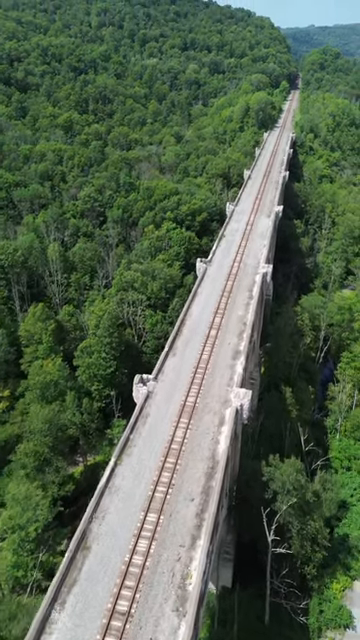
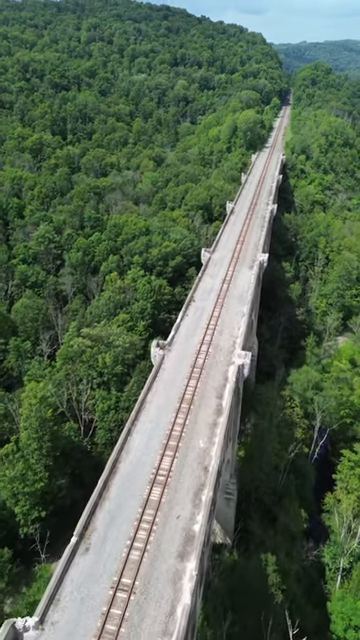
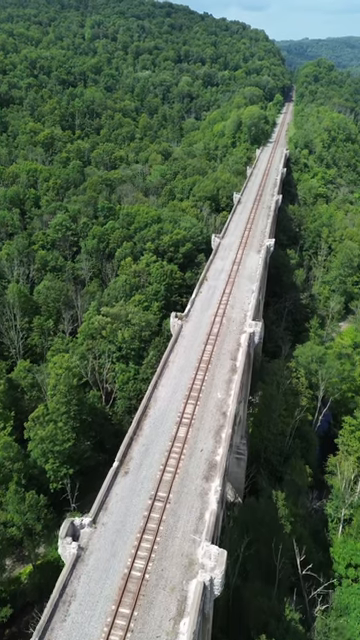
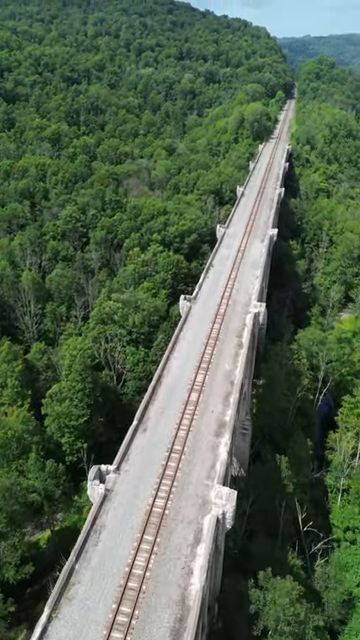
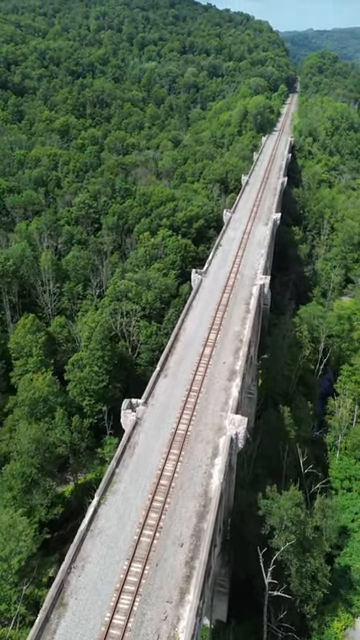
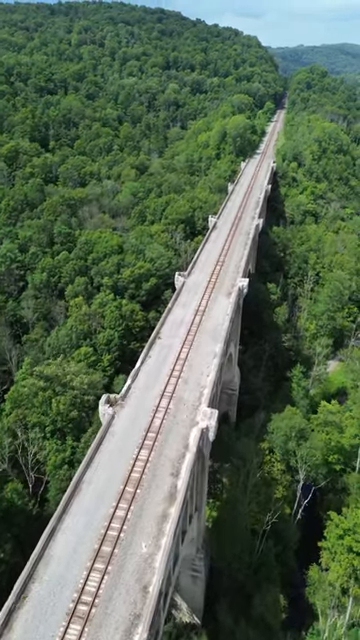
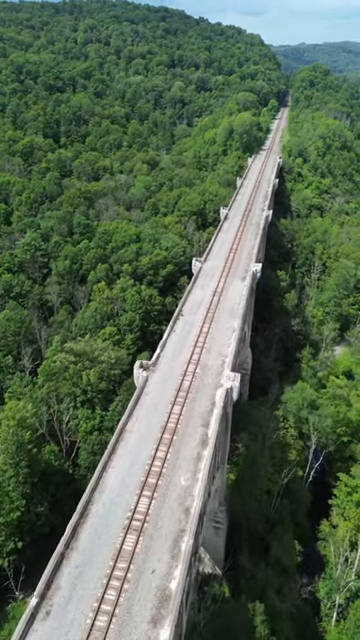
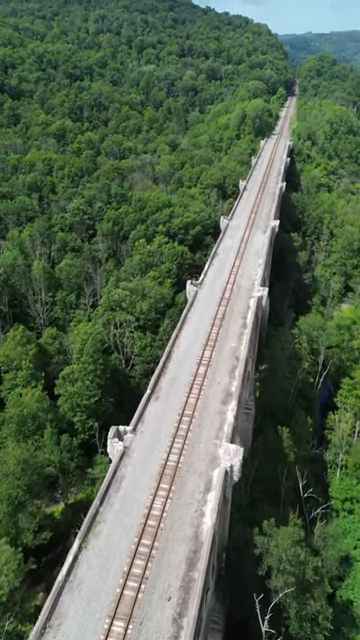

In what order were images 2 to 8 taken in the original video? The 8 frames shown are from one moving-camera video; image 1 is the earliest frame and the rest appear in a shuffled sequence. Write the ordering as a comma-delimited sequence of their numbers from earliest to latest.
5, 8, 4, 3, 2, 7, 6
